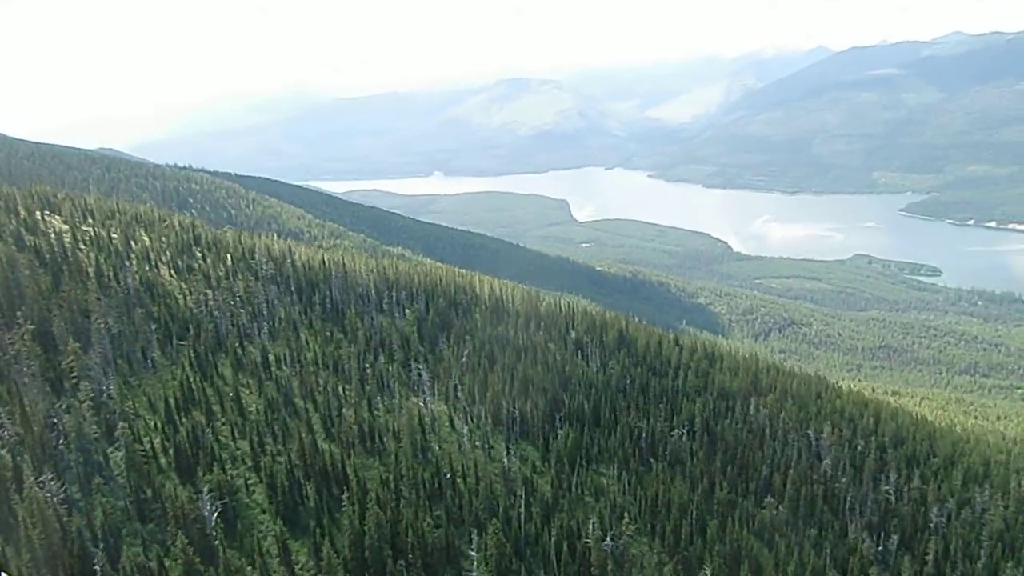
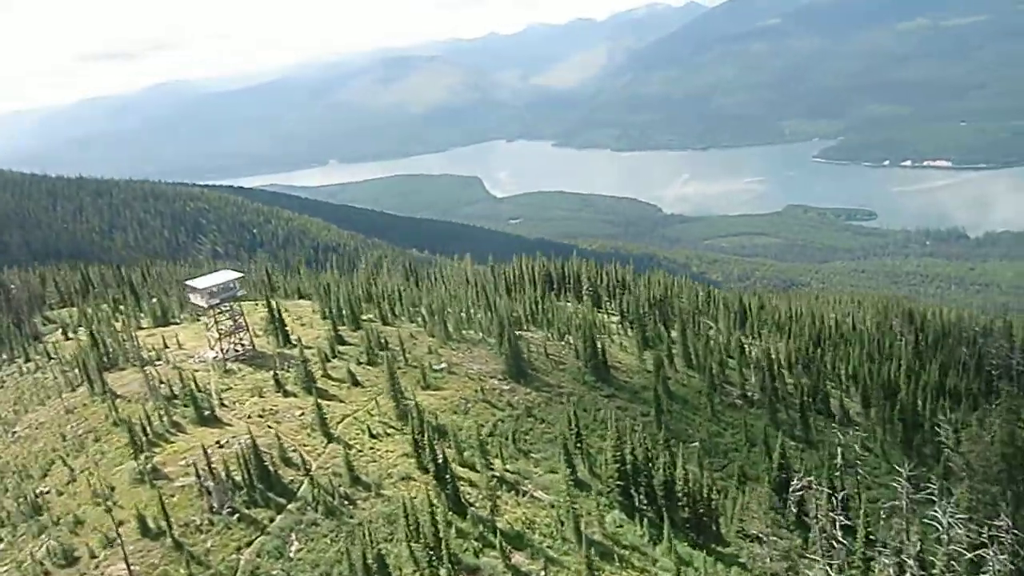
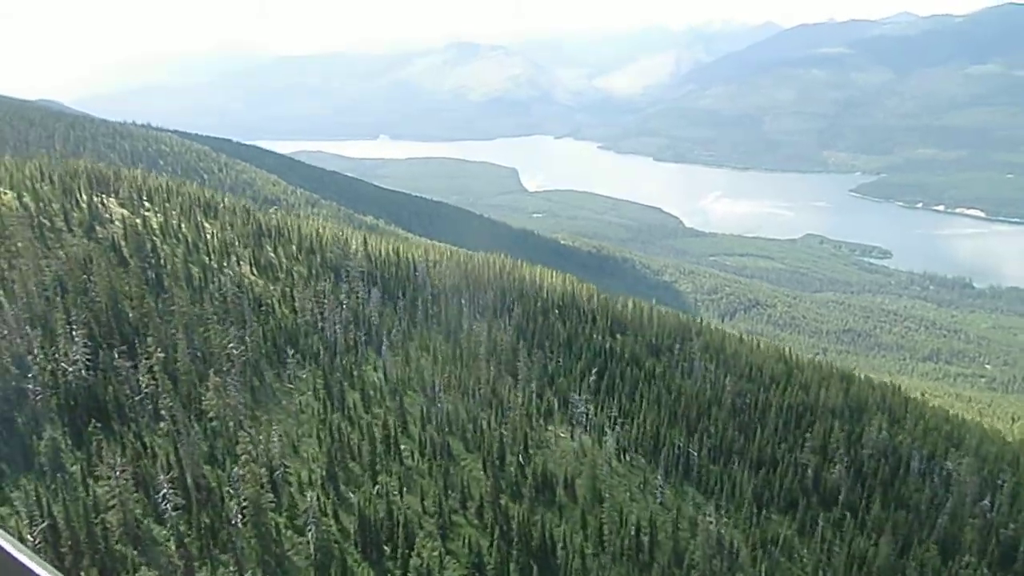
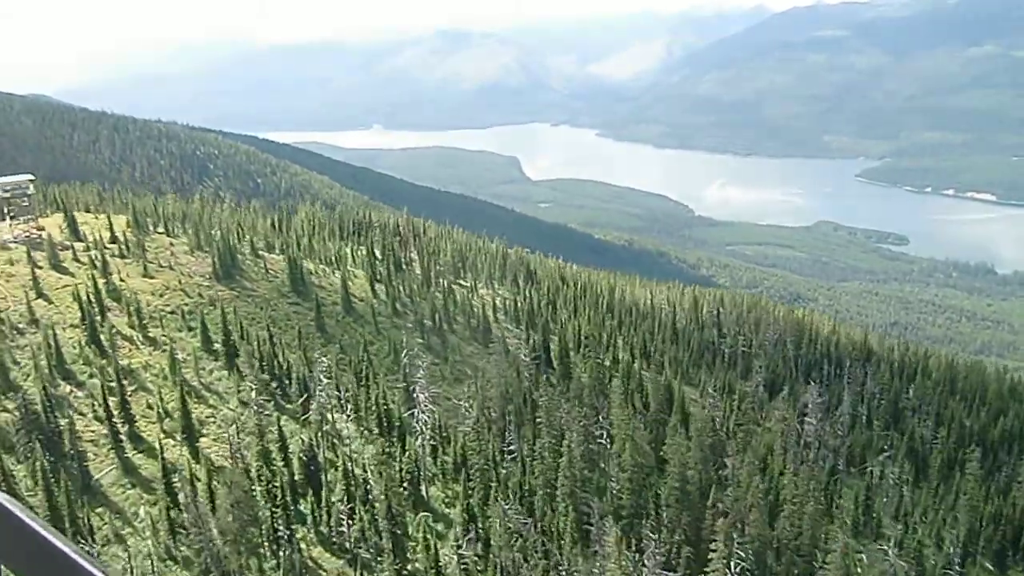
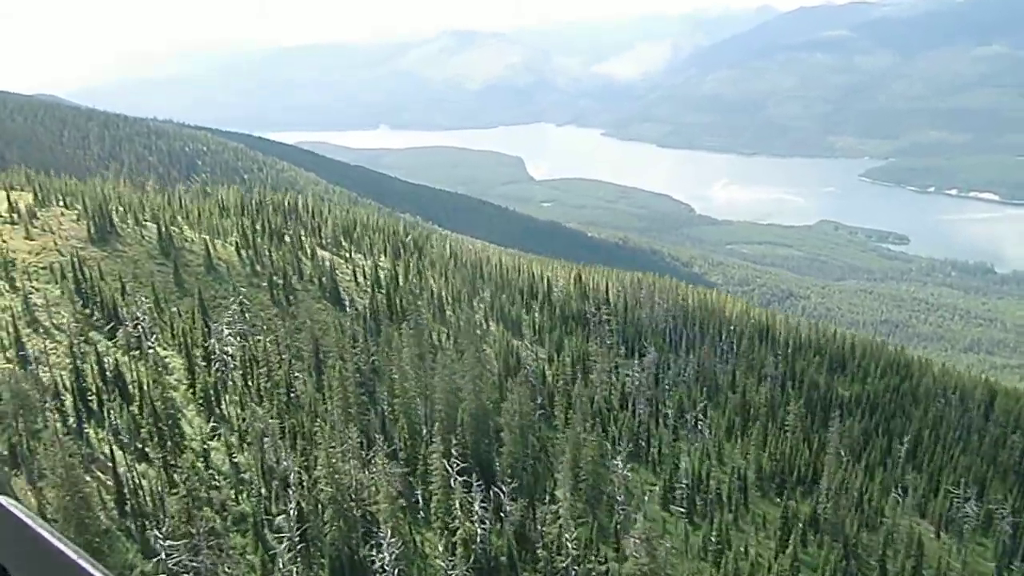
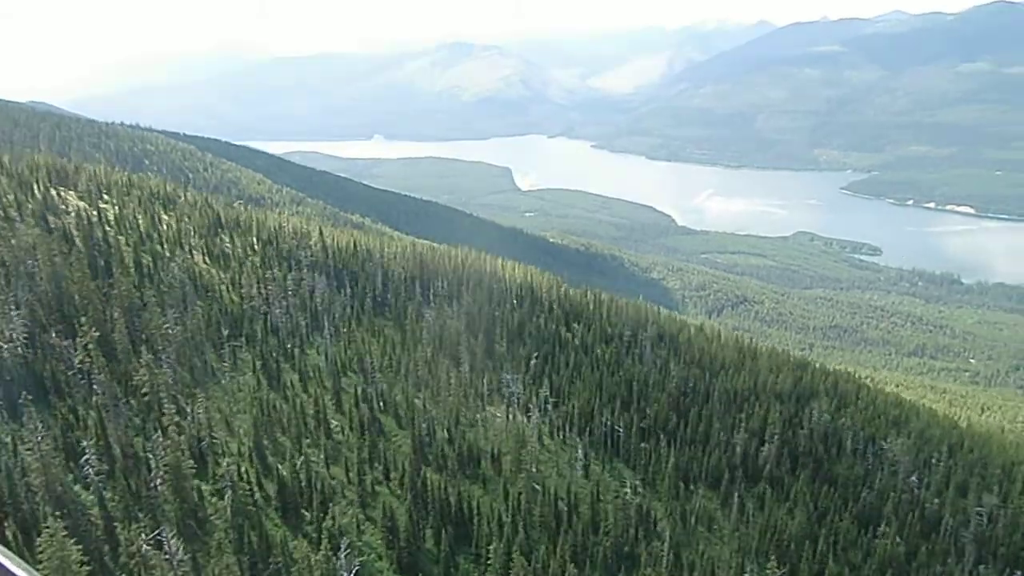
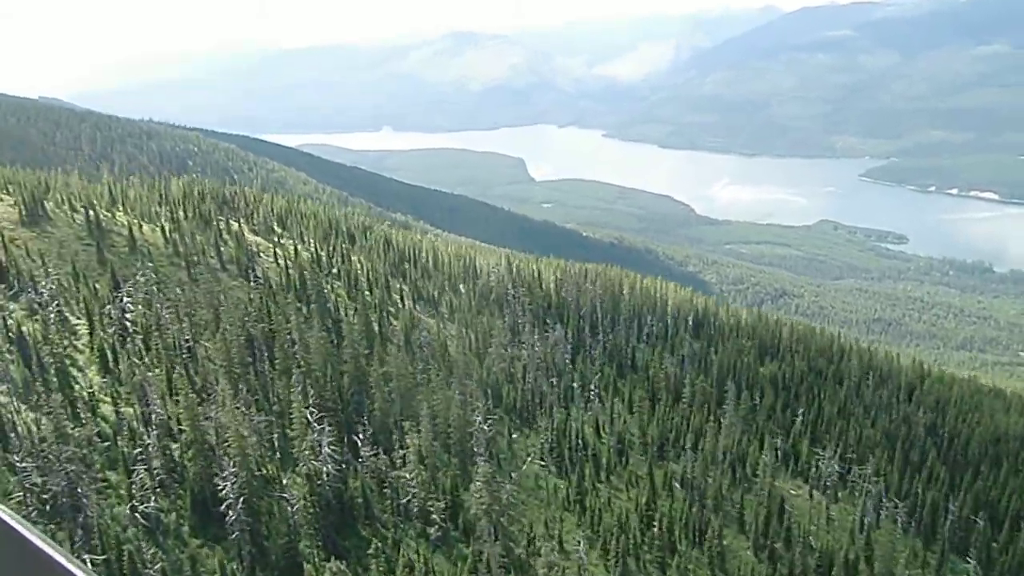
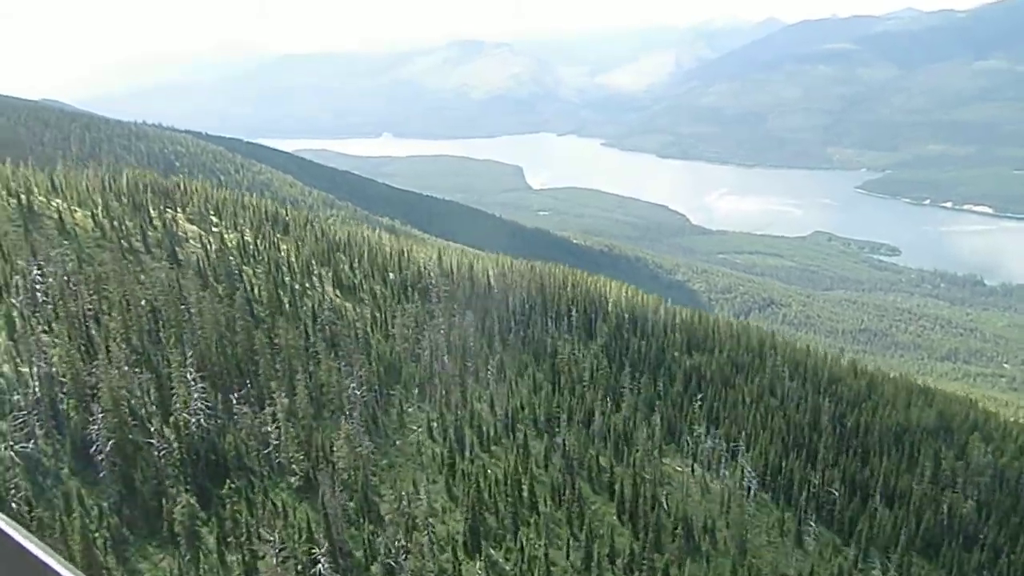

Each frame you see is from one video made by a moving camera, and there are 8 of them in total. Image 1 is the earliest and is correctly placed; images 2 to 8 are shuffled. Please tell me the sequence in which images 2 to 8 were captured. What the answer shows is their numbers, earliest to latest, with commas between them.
6, 3, 8, 7, 5, 4, 2
